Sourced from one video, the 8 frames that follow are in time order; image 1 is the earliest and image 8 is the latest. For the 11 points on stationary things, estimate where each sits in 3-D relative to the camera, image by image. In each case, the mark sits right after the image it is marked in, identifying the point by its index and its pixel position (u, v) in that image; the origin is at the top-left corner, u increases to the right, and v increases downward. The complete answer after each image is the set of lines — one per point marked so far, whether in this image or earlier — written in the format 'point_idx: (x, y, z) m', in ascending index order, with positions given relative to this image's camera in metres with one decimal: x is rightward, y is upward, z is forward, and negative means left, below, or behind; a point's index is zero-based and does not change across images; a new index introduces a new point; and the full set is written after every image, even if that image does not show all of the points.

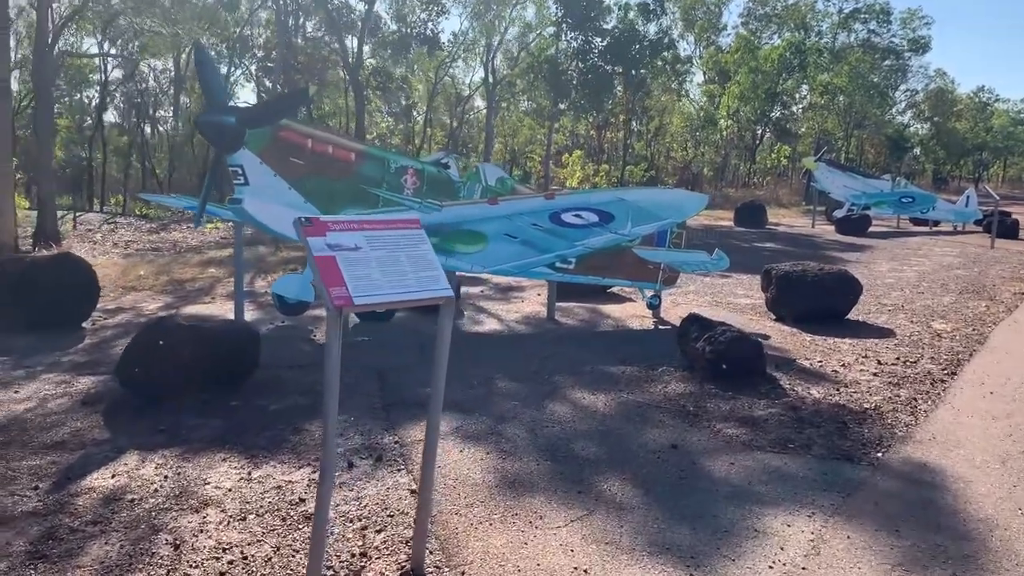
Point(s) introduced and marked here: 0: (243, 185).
0: (-2.8, +1.1, +9.6) m
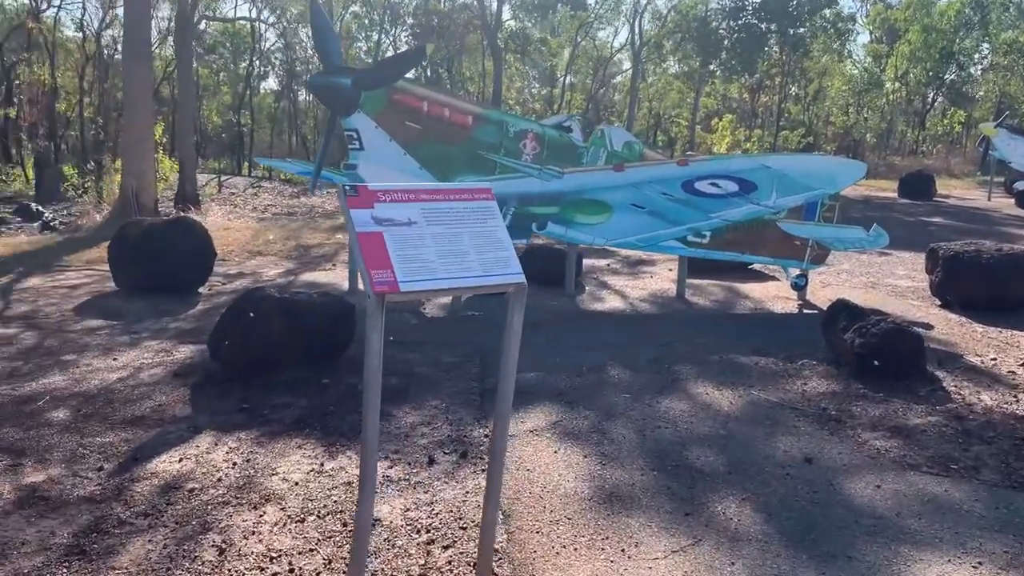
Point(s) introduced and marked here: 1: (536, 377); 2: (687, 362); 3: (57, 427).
0: (-1.5, +1.4, +9.1) m
1: (+0.2, -0.6, +6.5) m
2: (+1.4, -0.6, +7.1) m
3: (-2.7, -0.8, +5.4) m
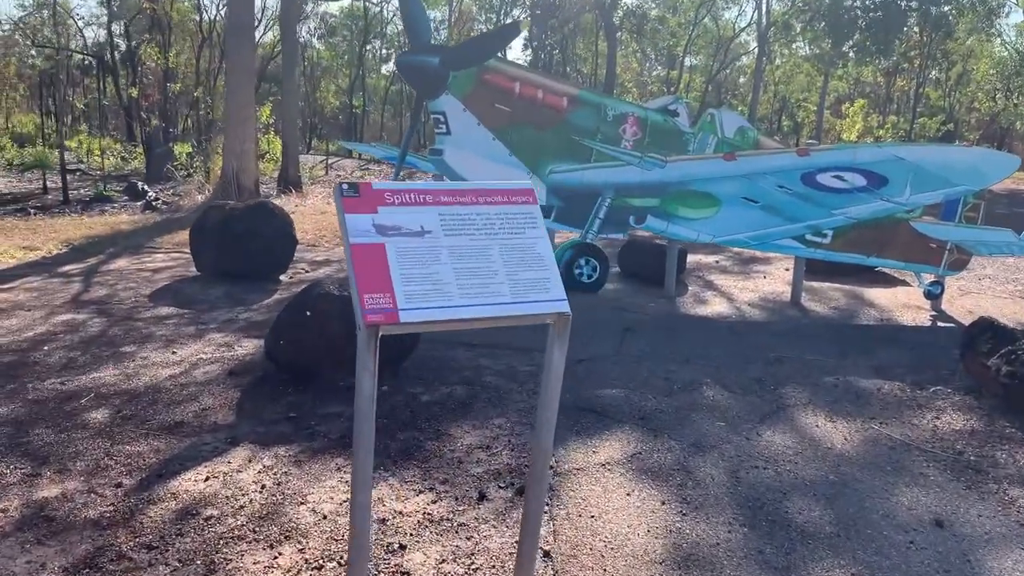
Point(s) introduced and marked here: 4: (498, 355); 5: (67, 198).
0: (-0.6, +1.4, +8.5) m
1: (+0.7, -0.7, +5.8) m
2: (+1.9, -0.6, +6.2) m
3: (-2.3, -0.8, +5.0) m
4: (-0.1, -0.5, +6.7) m
5: (-7.1, +1.4, +14.3) m
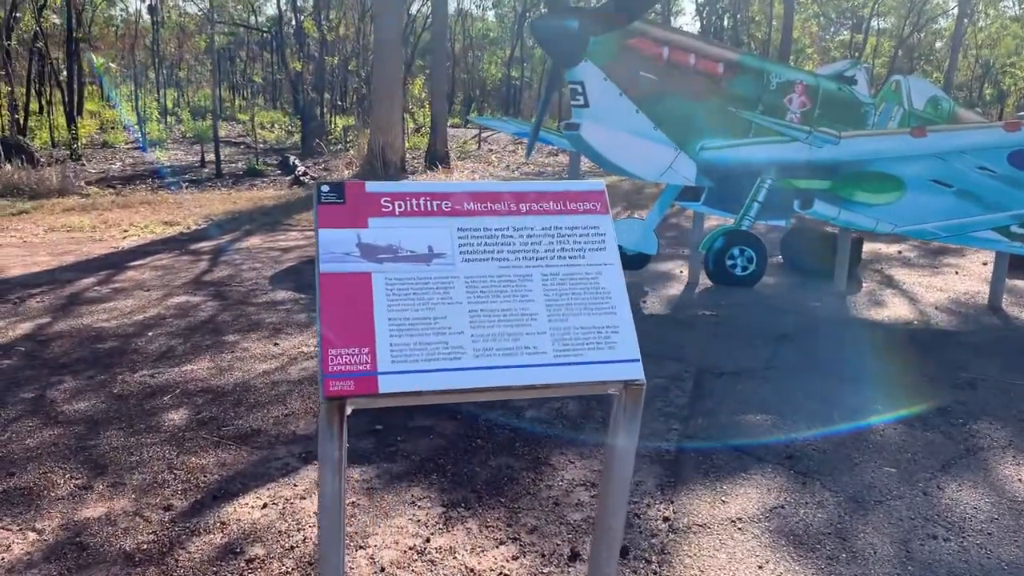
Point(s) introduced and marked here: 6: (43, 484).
0: (+0.6, +1.5, +7.7) m
1: (+1.3, -0.7, +4.8) m
2: (+2.6, -0.7, +5.0) m
3: (-1.8, -0.7, +4.6) m
4: (+0.7, -0.5, +5.8) m
5: (-4.7, +1.9, +14.5) m
6: (-2.1, -0.9, +4.0) m
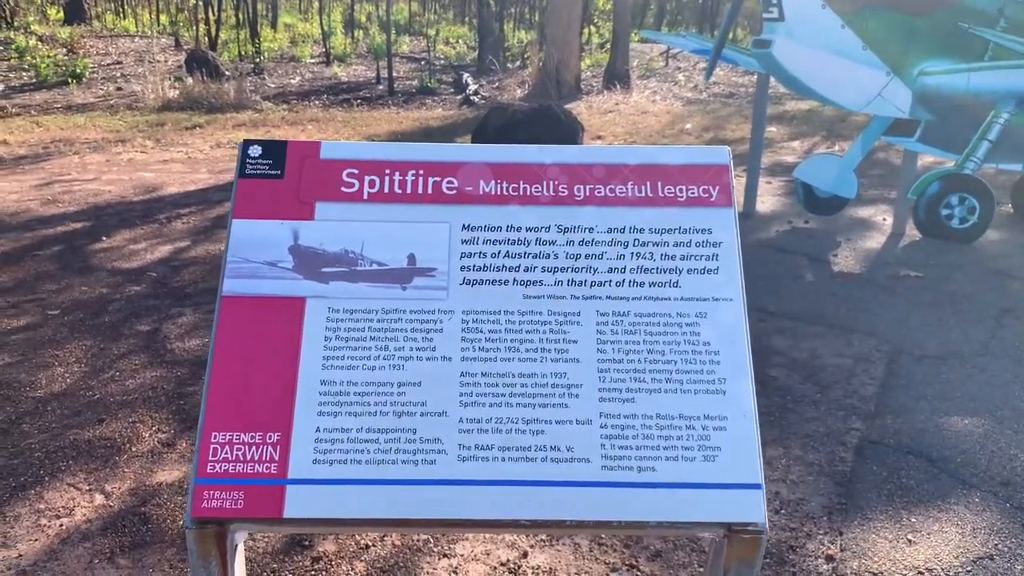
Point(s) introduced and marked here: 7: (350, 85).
0: (+1.9, +1.9, +6.5) m
1: (+1.9, -0.6, +3.8) m
2: (+3.2, -0.7, +3.7) m
3: (-1.2, -0.5, +4.2) m
4: (+1.5, -0.2, +4.9) m
5: (-1.8, +3.1, +14.2) m
6: (-1.6, -0.6, +3.7) m
7: (-2.6, +3.3, +14.8) m
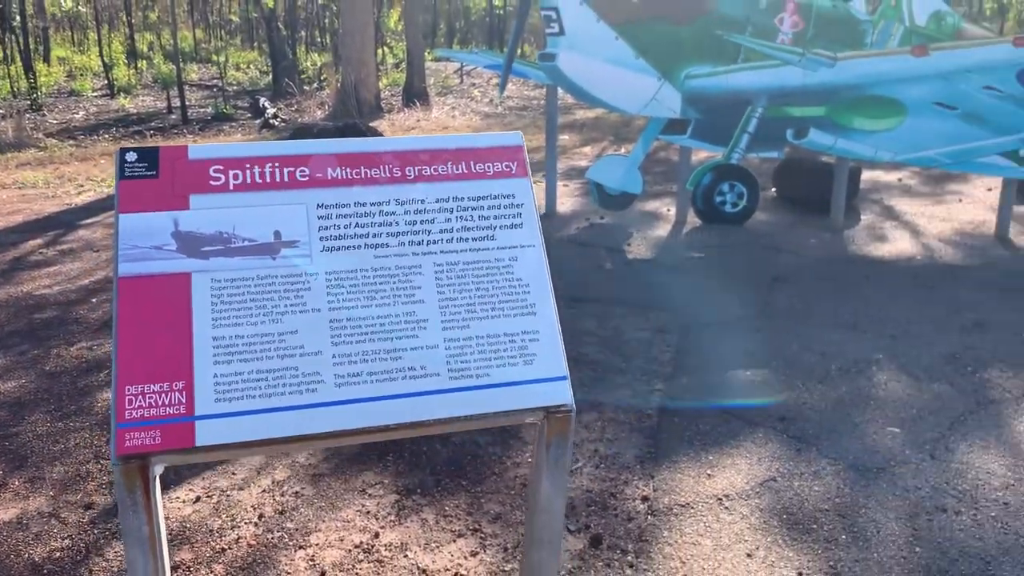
0: (+0.4, +2.0, +7.1) m
1: (+1.2, -0.4, +4.4) m
2: (+2.5, -0.4, +4.5) m
3: (-1.9, -0.6, +4.2) m
4: (+0.6, -0.2, +5.4) m
5: (-5.0, +2.6, +13.9) m
6: (-2.2, -0.8, +3.6) m
7: (-5.9, +2.7, +14.3) m
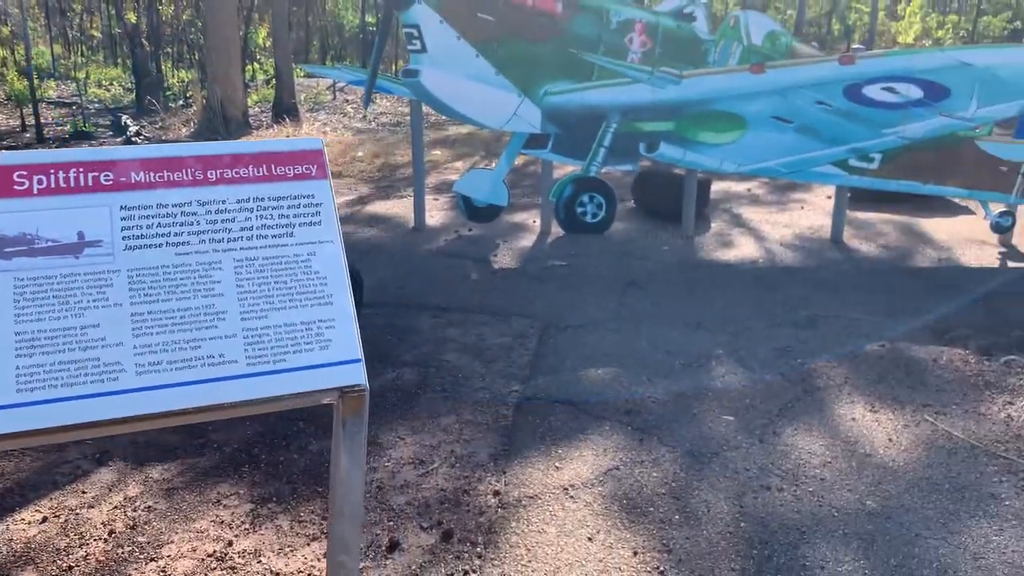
0: (-0.7, +1.9, +7.3) m
1: (+0.5, -0.5, +4.6) m
2: (+1.7, -0.4, +4.9) m
3: (-2.6, -0.7, +4.0) m
4: (-0.3, -0.2, +5.5) m
5: (-6.9, +2.2, +13.3) m
6: (-2.8, -0.9, +3.4) m
7: (-7.9, +2.3, +13.7) m
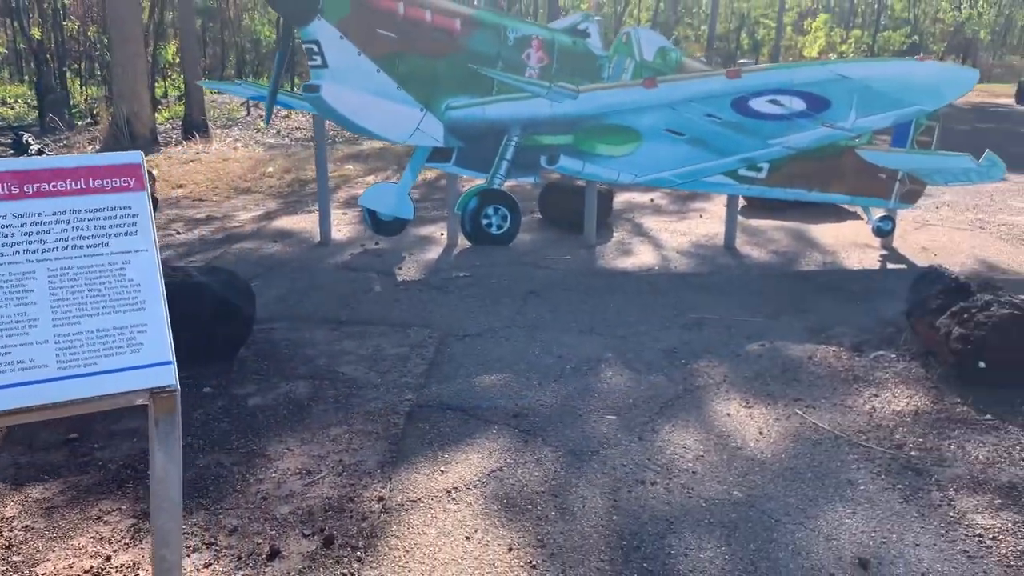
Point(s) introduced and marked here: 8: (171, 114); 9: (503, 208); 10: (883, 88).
0: (-1.5, +1.8, +7.3) m
1: (-0.1, -0.5, +4.7) m
2: (+1.1, -0.4, +5.2) m
3: (-3.1, -0.8, +3.9) m
4: (-0.9, -0.3, +5.6) m
5: (-8.1, +1.9, +12.9) m
6: (-3.2, -1.0, +3.3) m
7: (-9.1, +1.9, +13.1) m
8: (-6.5, +3.3, +17.4) m
9: (-0.1, +0.7, +7.6) m
10: (+2.9, +1.6, +7.1) m
